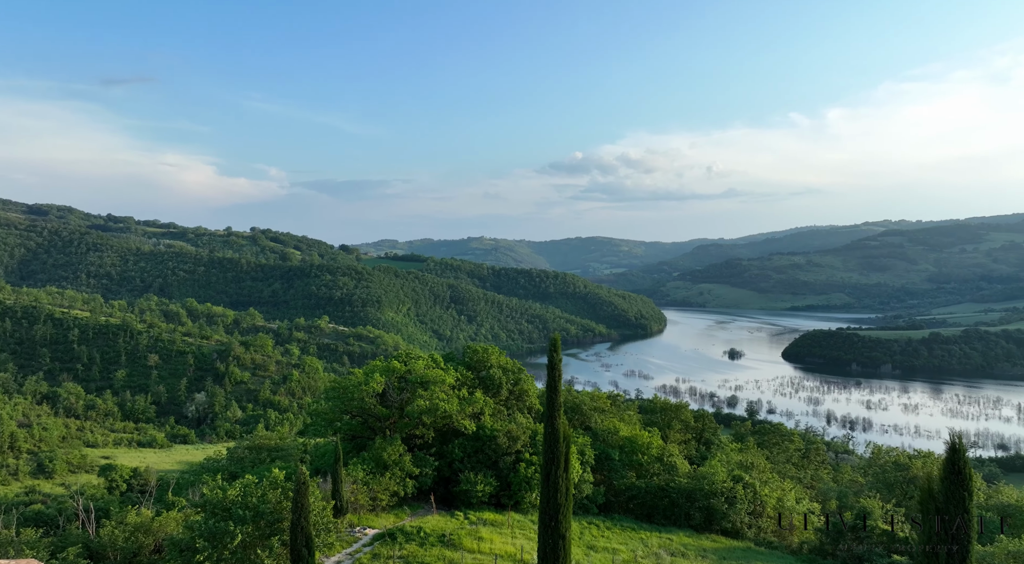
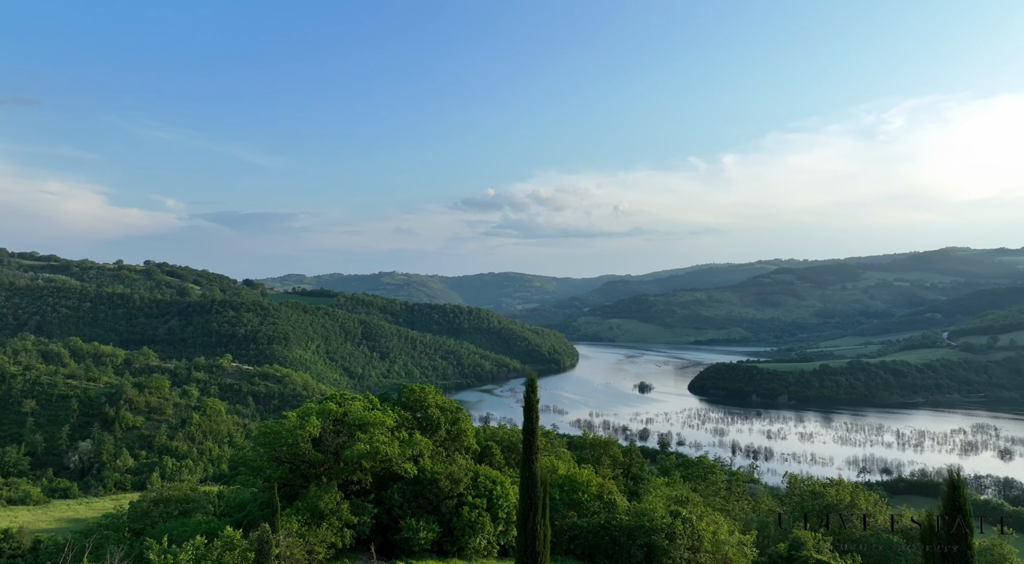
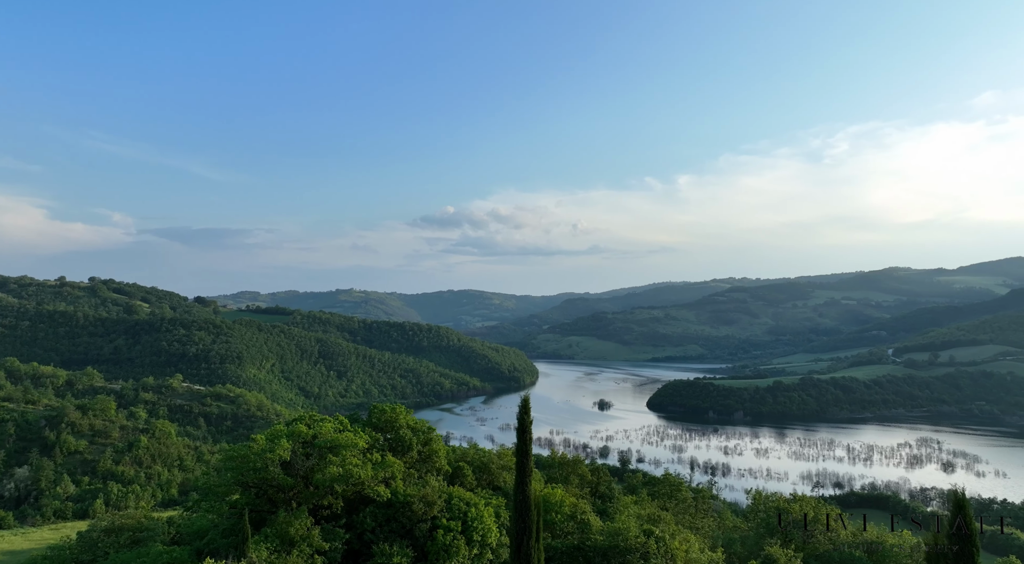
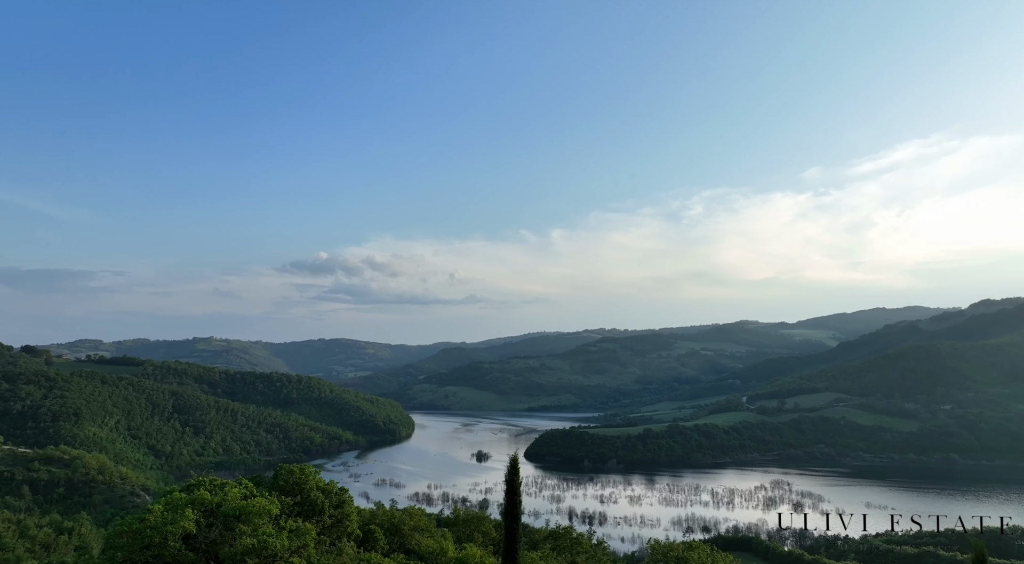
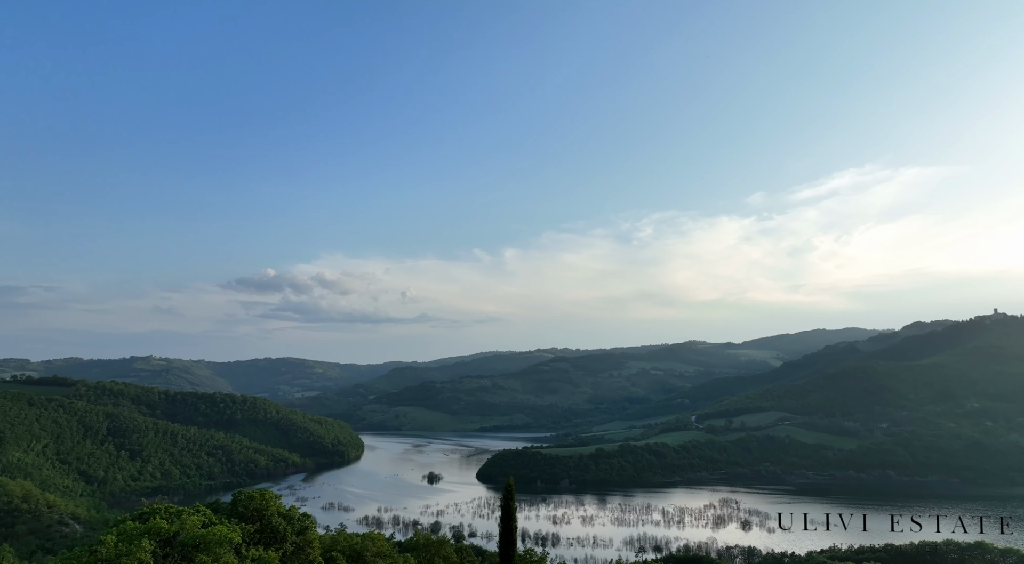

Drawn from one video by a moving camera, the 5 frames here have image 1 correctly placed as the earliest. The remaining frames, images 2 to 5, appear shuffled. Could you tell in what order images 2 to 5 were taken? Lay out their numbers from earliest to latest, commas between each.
2, 3, 4, 5
